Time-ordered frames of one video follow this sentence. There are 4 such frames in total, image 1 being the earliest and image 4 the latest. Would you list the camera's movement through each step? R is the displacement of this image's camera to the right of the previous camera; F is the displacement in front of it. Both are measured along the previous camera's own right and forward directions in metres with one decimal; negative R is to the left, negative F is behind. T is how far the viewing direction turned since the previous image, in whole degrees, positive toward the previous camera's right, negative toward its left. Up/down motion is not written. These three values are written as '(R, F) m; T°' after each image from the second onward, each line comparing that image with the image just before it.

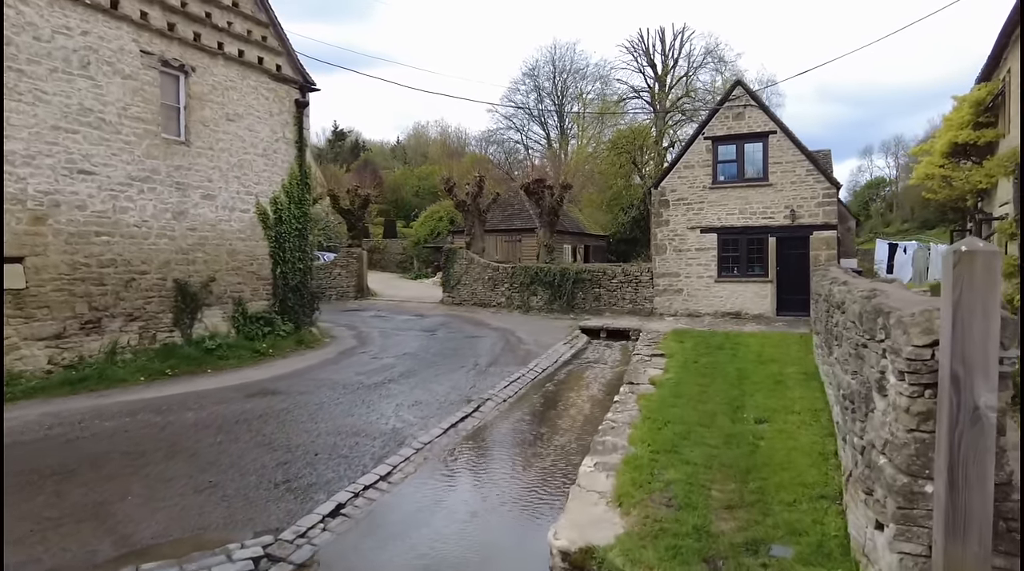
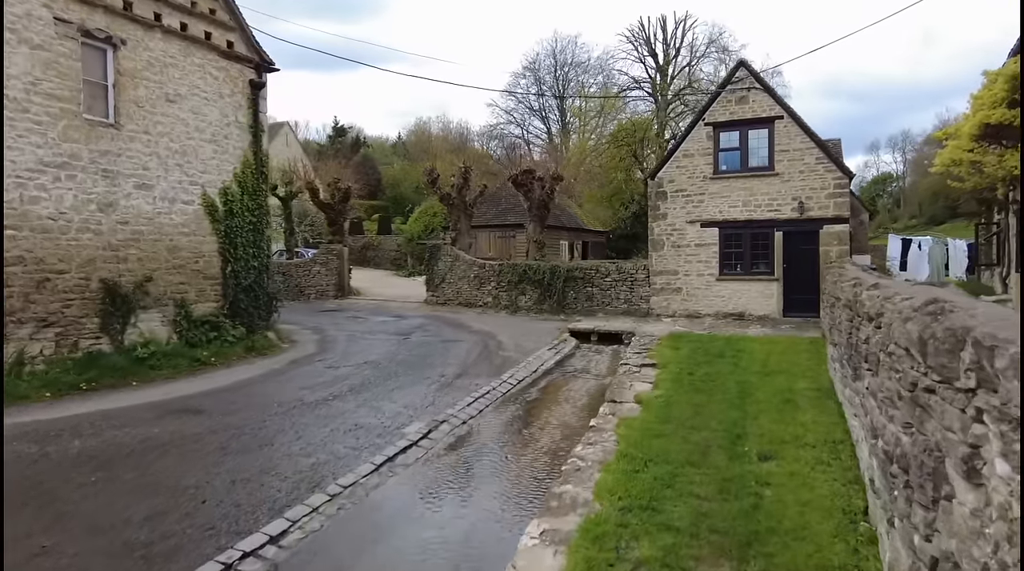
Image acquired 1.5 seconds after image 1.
(+0.6, +1.5) m; 0°
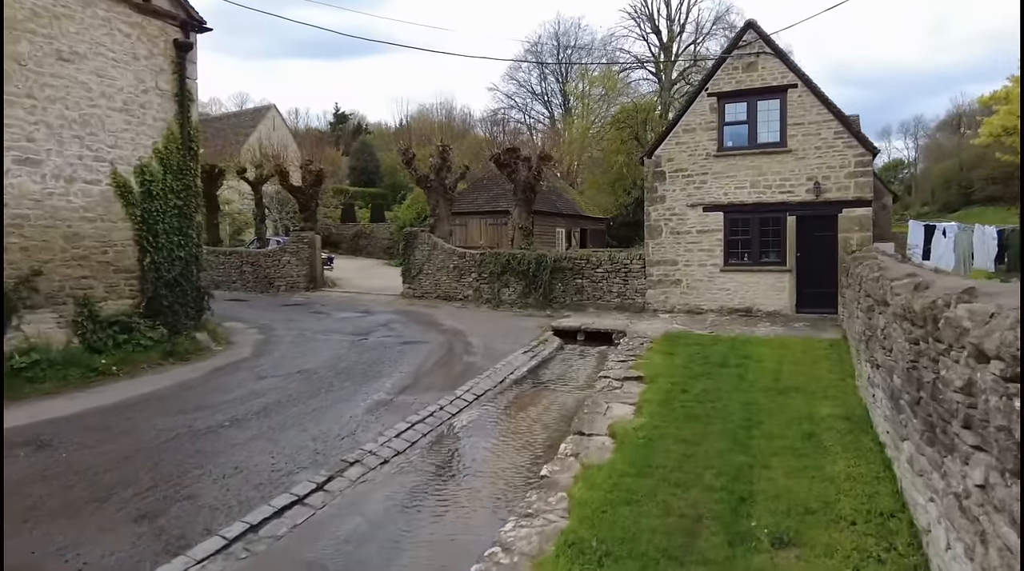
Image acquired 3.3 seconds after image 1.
(+0.7, +2.0) m; -1°
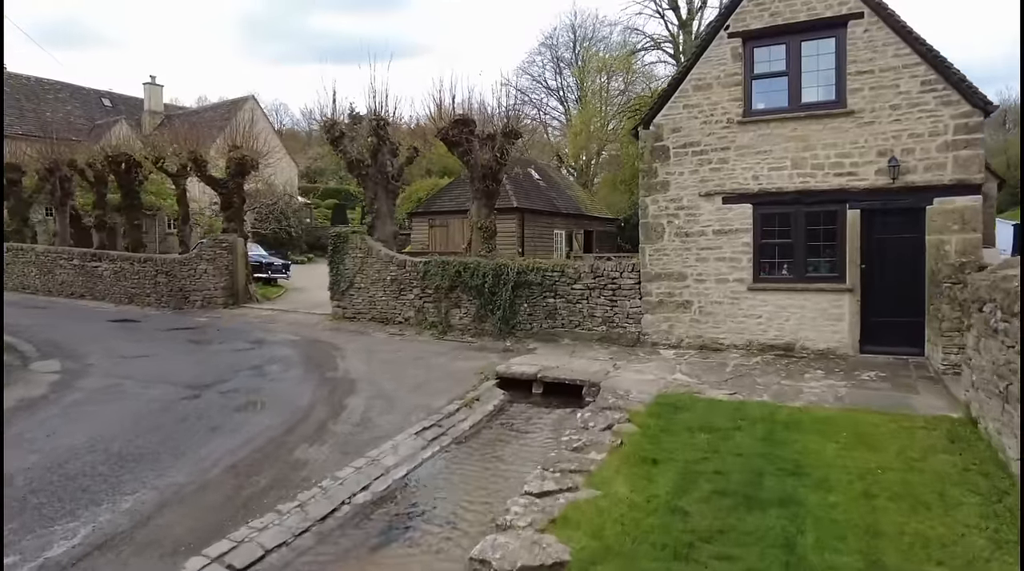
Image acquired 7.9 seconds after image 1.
(+1.6, +5.0) m; -2°
